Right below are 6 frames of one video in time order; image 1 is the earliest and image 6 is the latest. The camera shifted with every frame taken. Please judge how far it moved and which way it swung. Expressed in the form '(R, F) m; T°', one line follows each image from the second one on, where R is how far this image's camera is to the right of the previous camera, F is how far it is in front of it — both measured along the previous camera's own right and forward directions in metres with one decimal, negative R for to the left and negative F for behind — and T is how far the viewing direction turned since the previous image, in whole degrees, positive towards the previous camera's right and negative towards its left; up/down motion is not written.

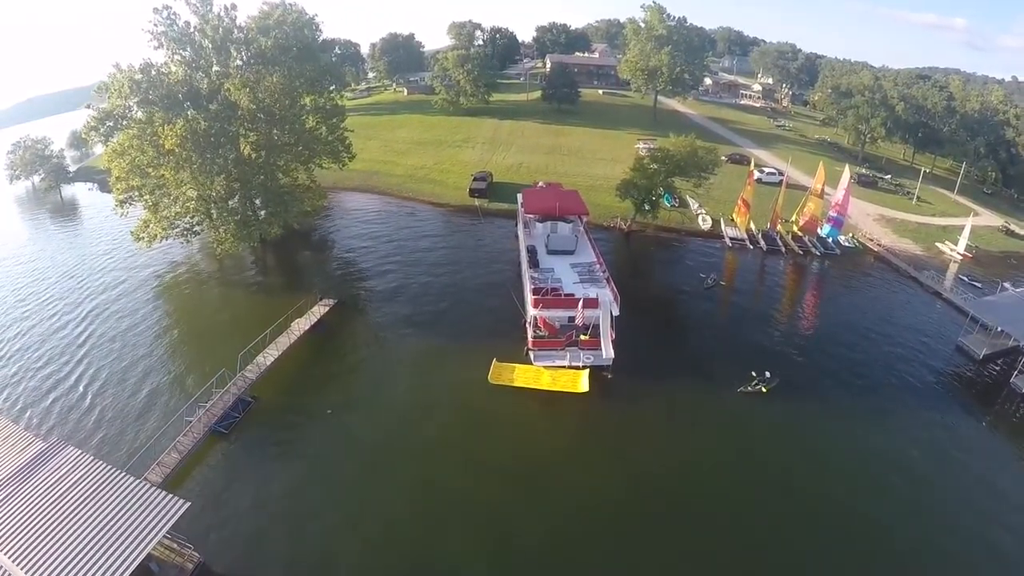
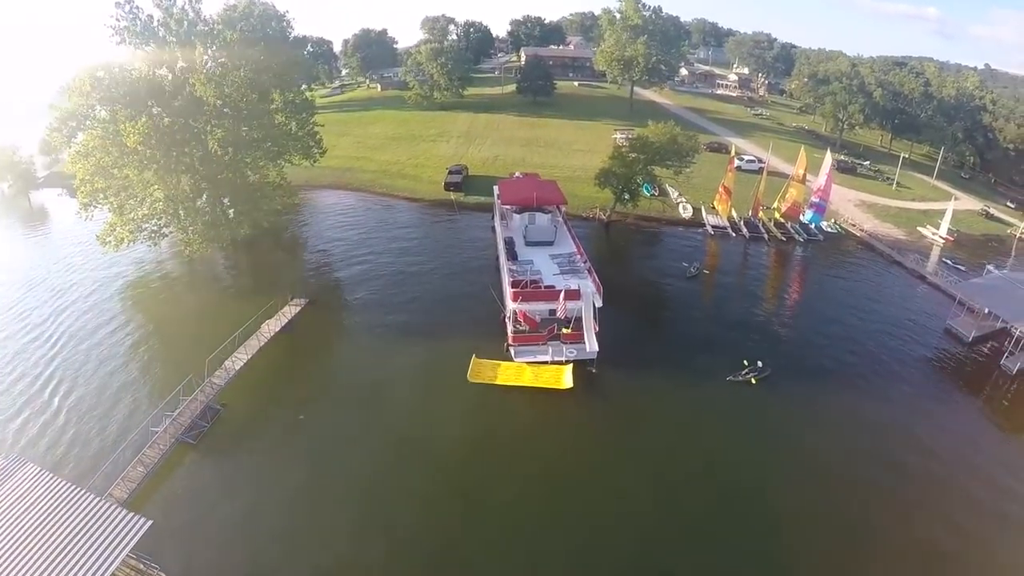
(+0.2, +1.1) m; +2°
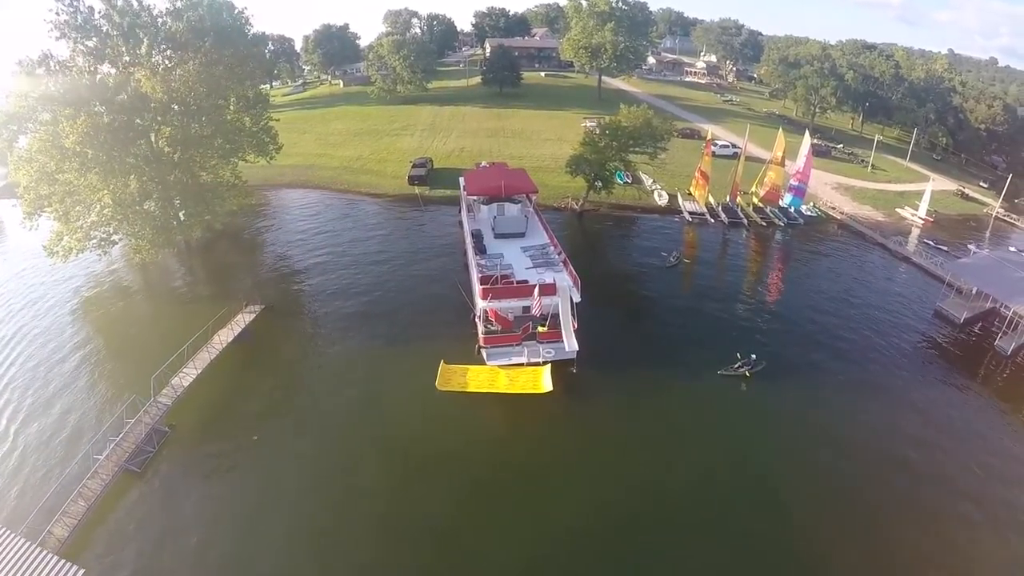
(+0.3, +2.0) m; +2°
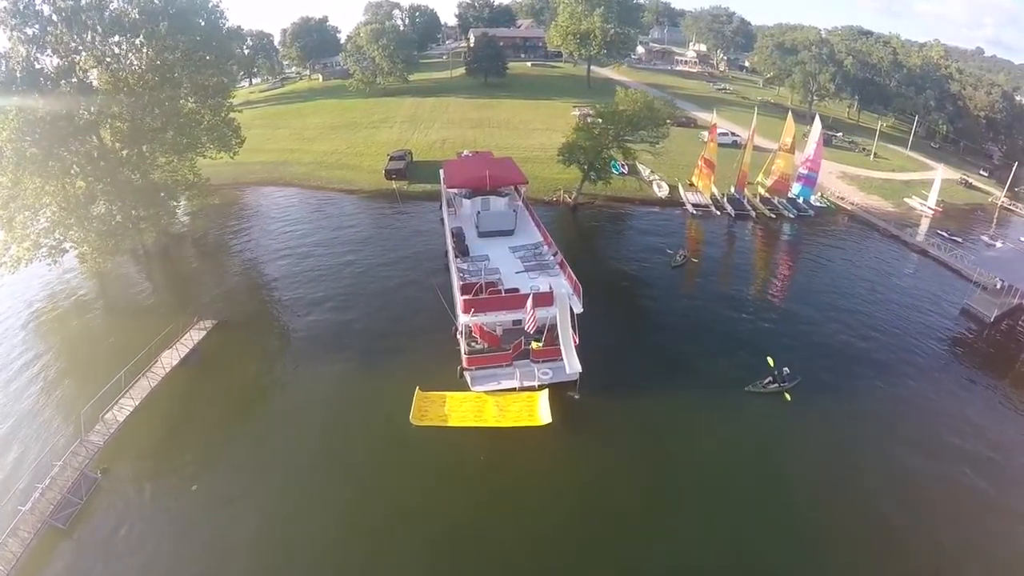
(+0.1, +3.6) m; +1°
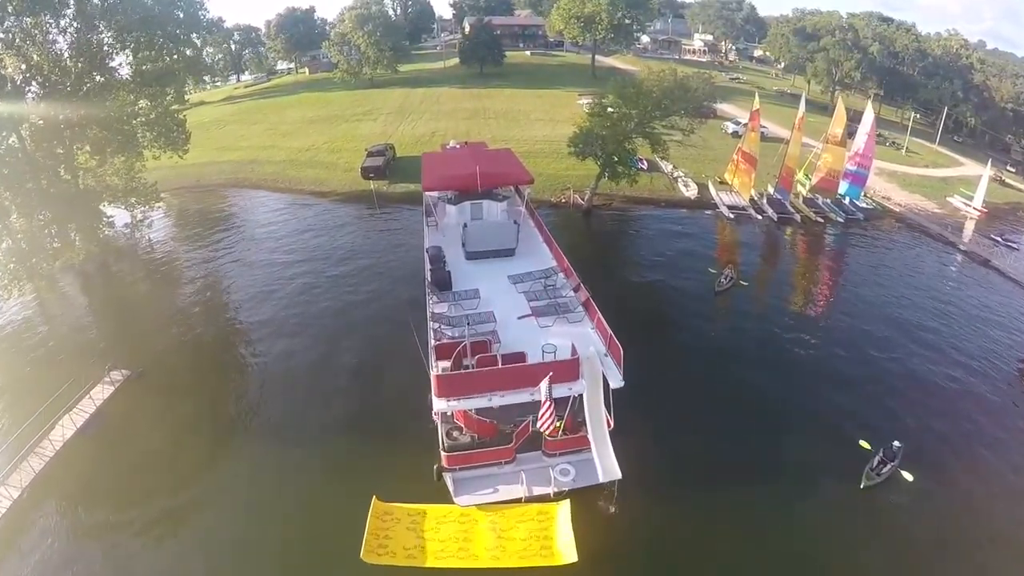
(-0.1, +6.0) m; 0°
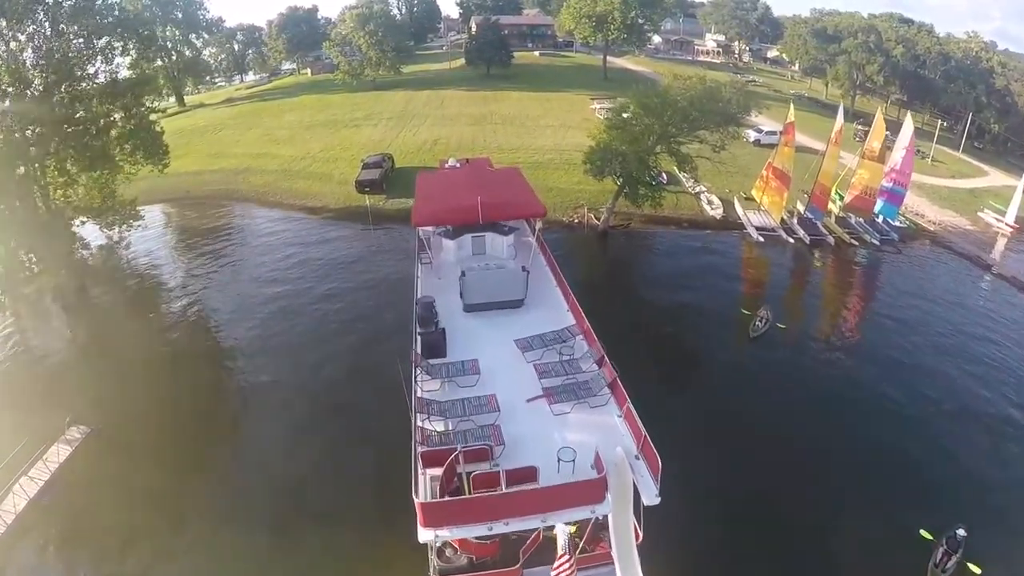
(-0.1, +2.4) m; -1°
